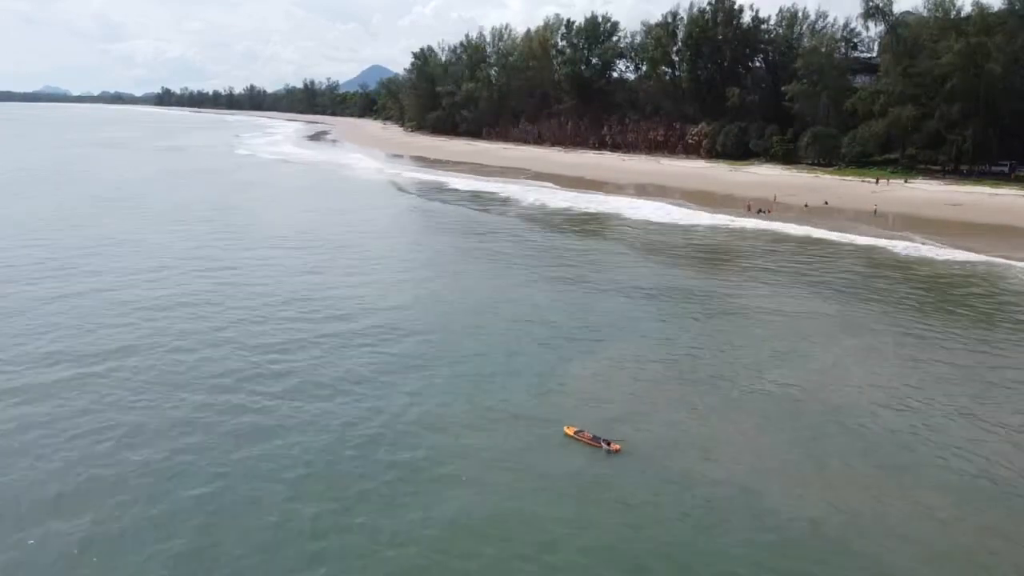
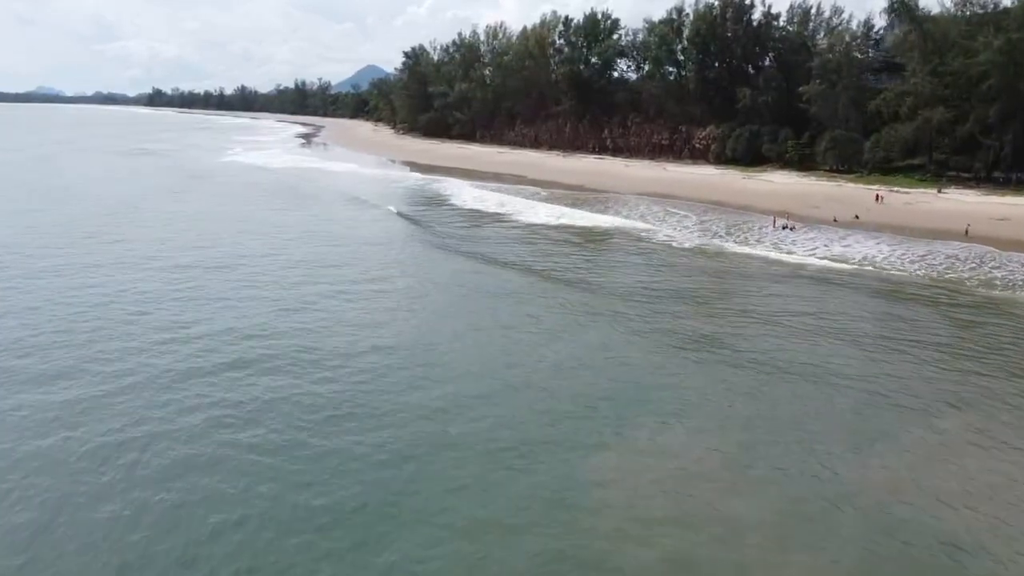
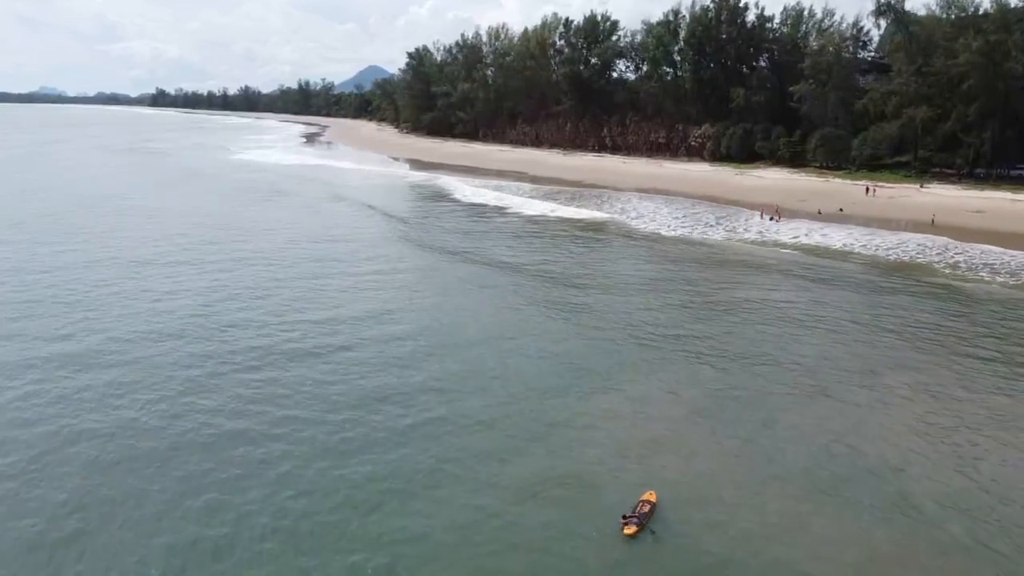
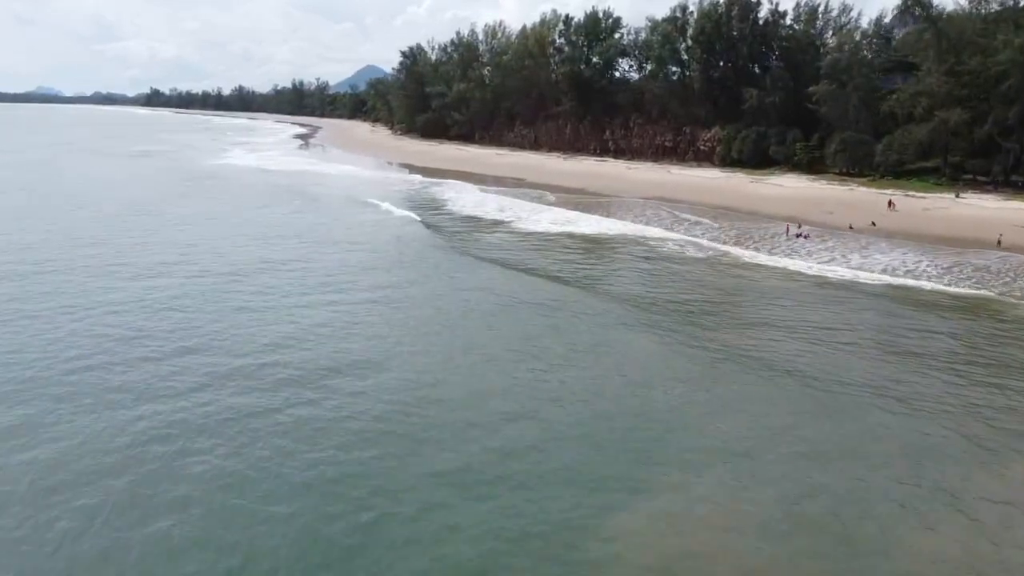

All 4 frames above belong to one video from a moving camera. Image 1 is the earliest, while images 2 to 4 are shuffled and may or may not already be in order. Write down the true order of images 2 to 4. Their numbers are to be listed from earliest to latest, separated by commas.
3, 2, 4
